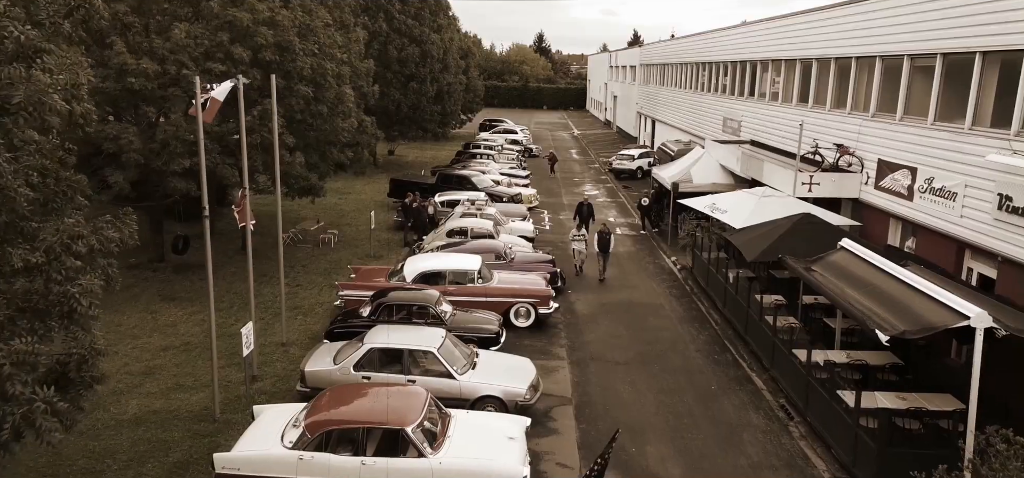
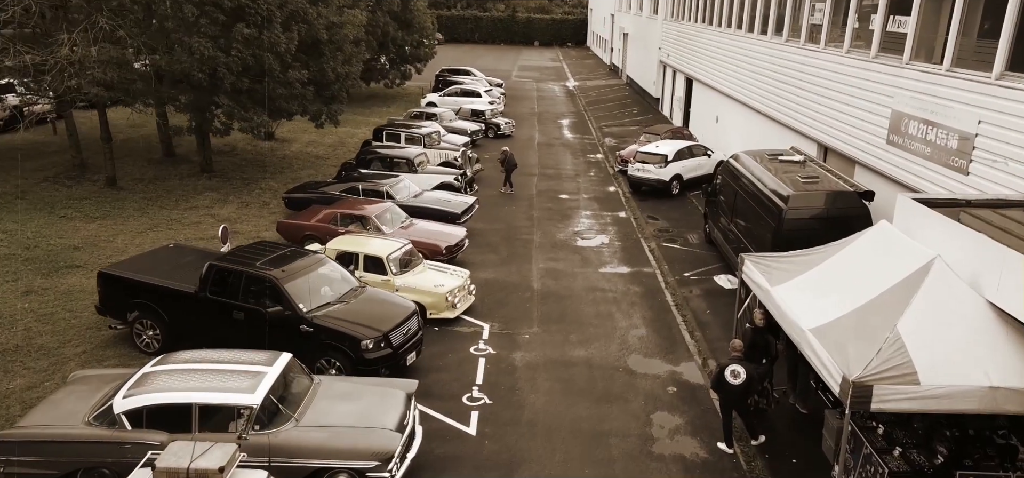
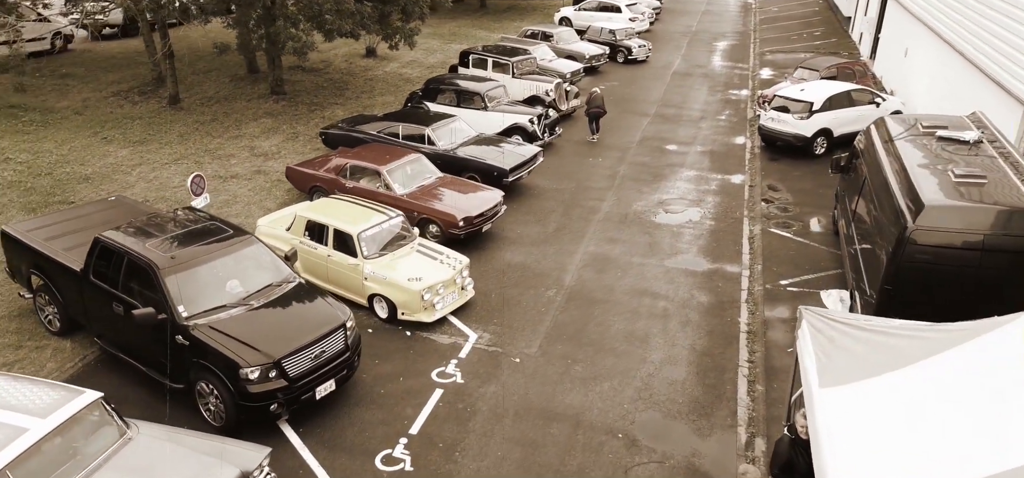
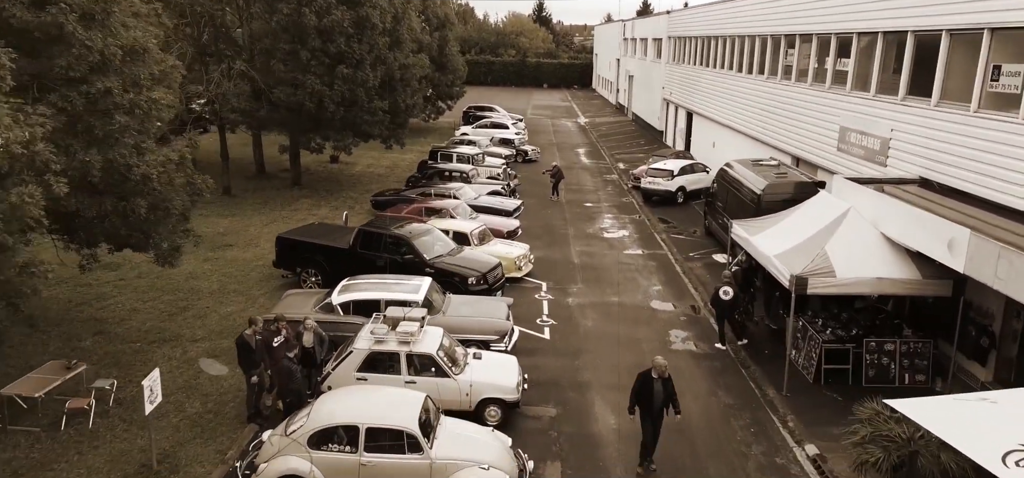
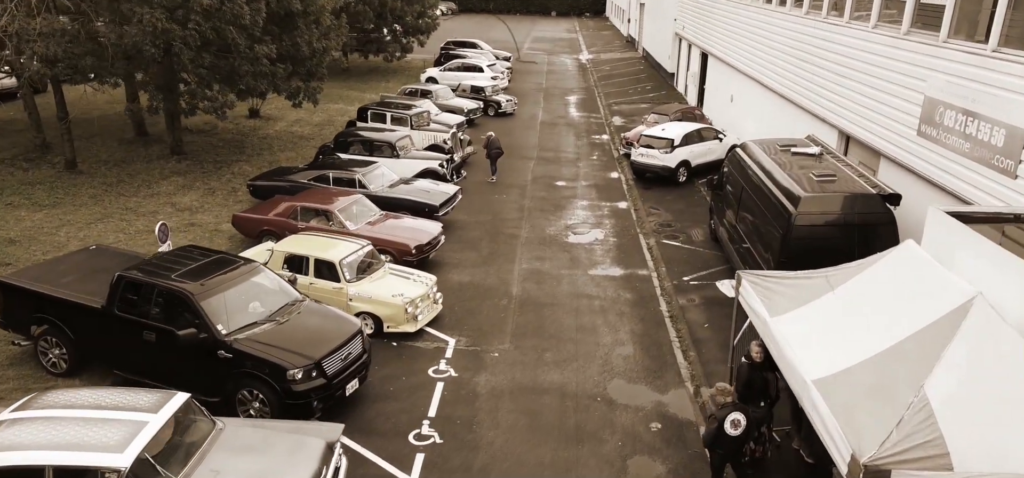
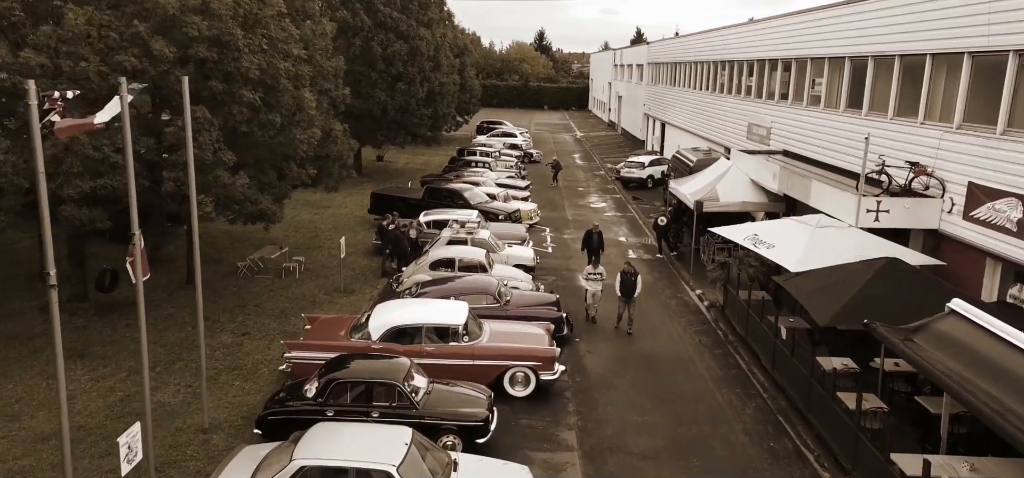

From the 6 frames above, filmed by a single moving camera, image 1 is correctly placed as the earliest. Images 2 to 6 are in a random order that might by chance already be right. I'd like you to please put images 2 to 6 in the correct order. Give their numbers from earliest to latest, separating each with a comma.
6, 4, 2, 5, 3
